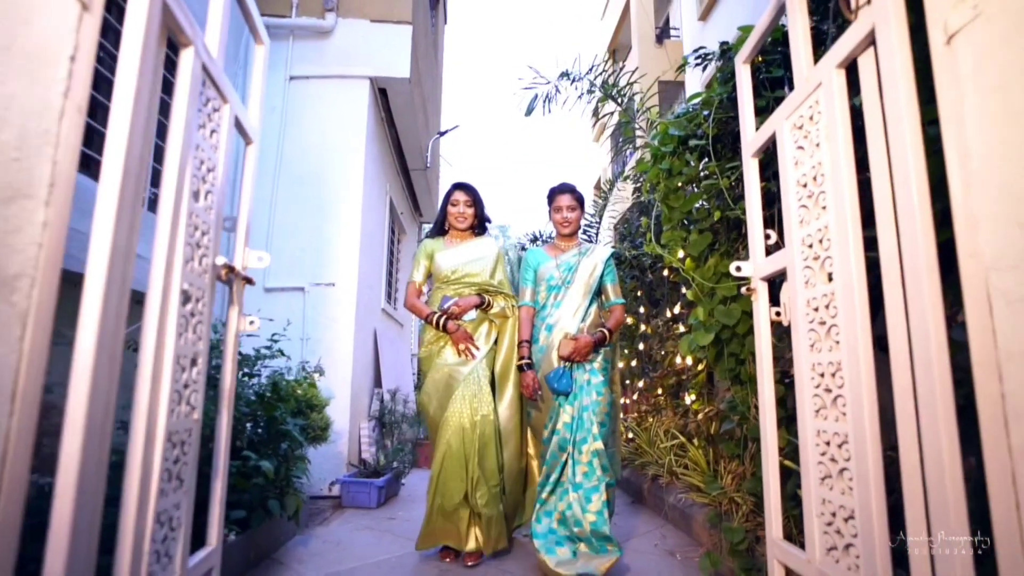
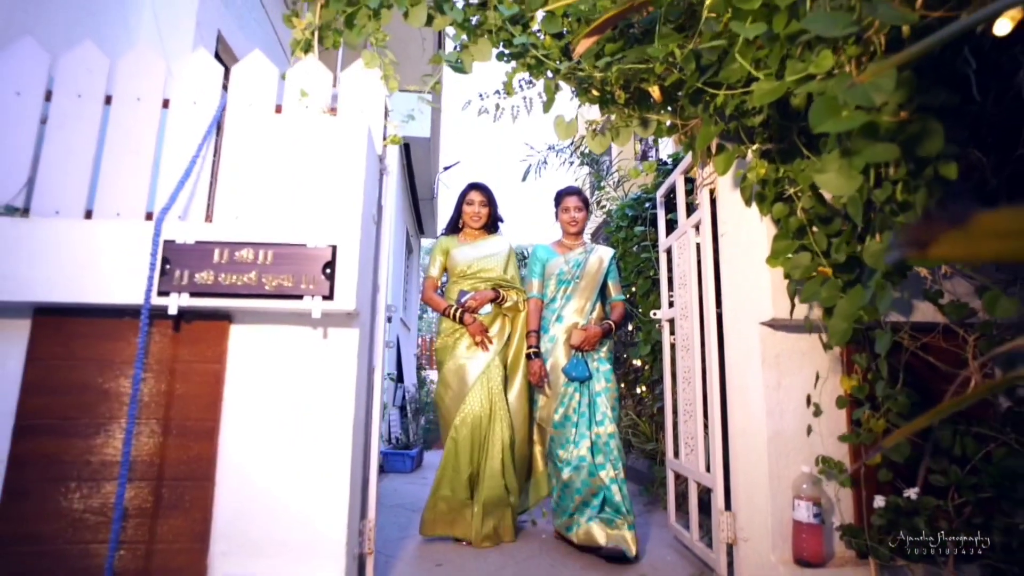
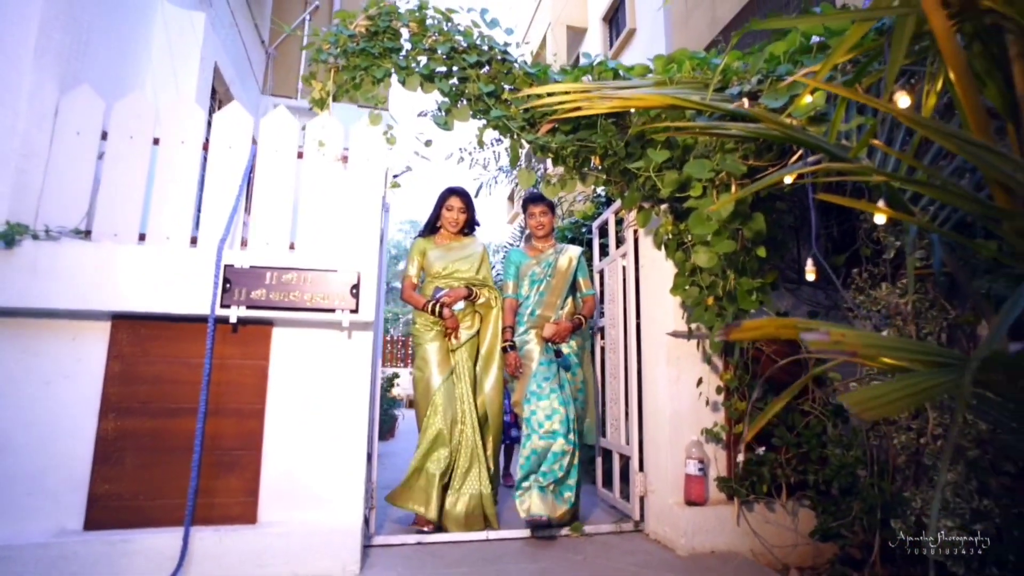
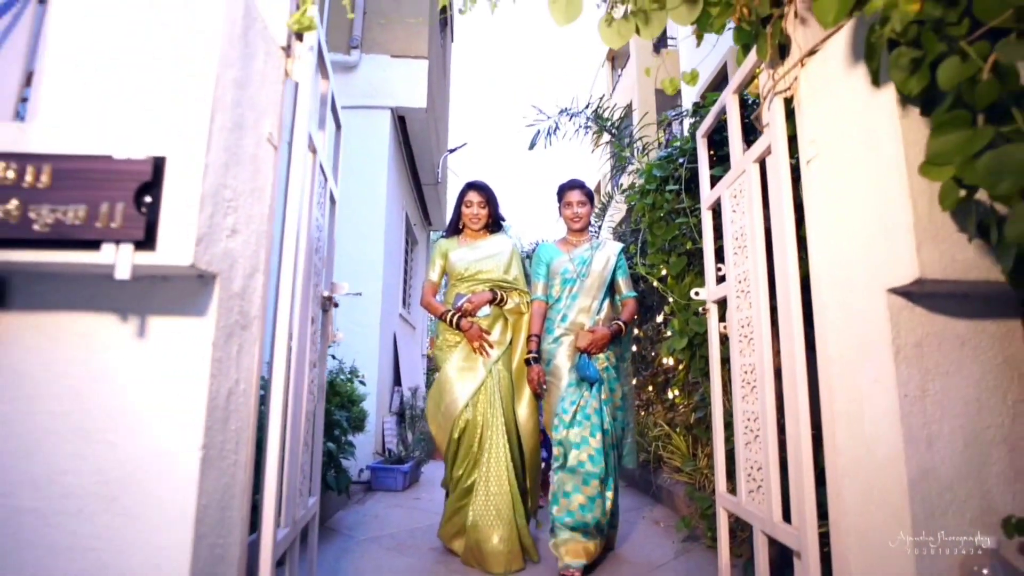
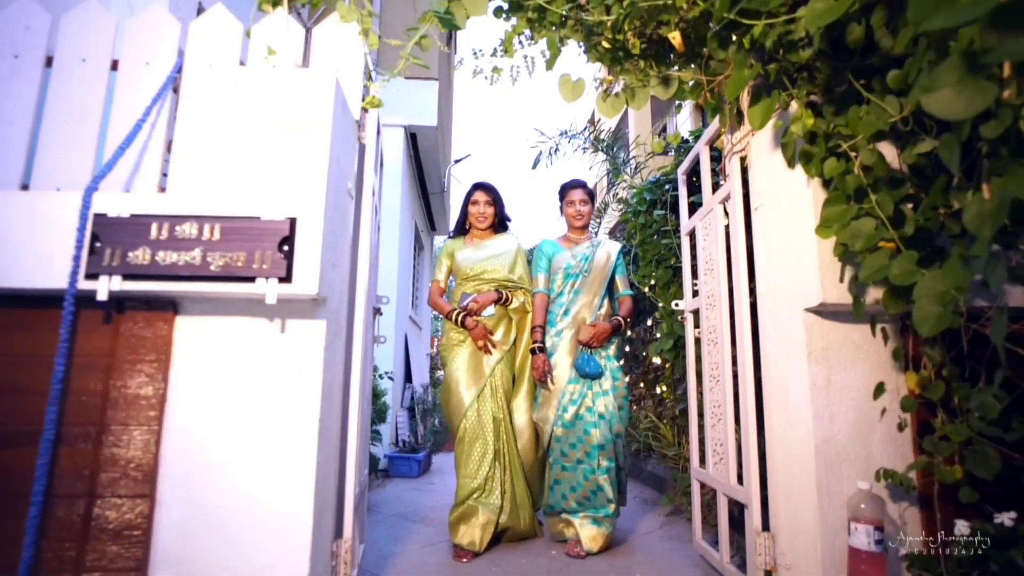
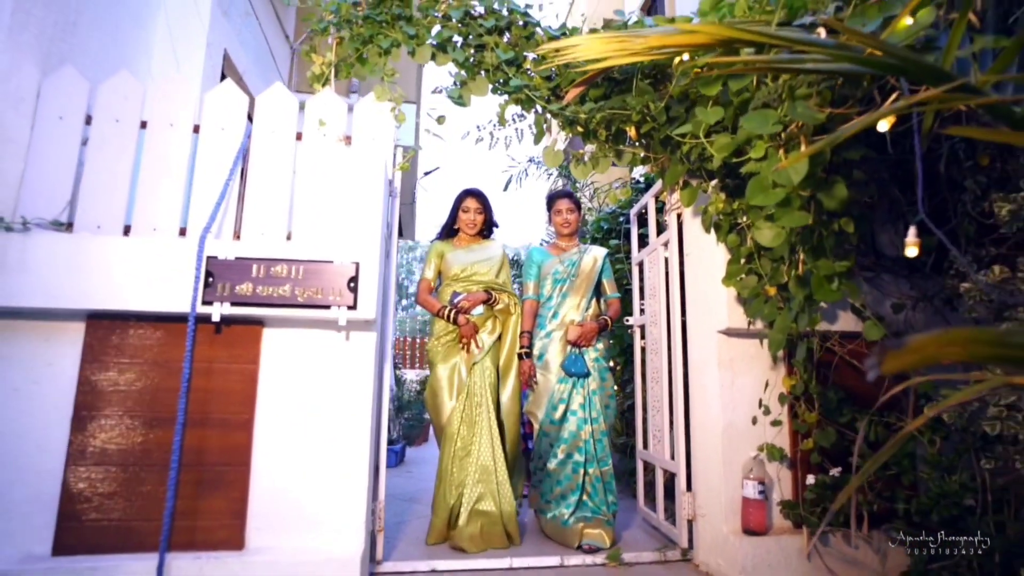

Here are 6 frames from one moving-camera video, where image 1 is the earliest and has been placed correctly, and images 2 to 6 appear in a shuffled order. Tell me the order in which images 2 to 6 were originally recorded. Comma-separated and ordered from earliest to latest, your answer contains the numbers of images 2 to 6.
4, 5, 2, 6, 3
